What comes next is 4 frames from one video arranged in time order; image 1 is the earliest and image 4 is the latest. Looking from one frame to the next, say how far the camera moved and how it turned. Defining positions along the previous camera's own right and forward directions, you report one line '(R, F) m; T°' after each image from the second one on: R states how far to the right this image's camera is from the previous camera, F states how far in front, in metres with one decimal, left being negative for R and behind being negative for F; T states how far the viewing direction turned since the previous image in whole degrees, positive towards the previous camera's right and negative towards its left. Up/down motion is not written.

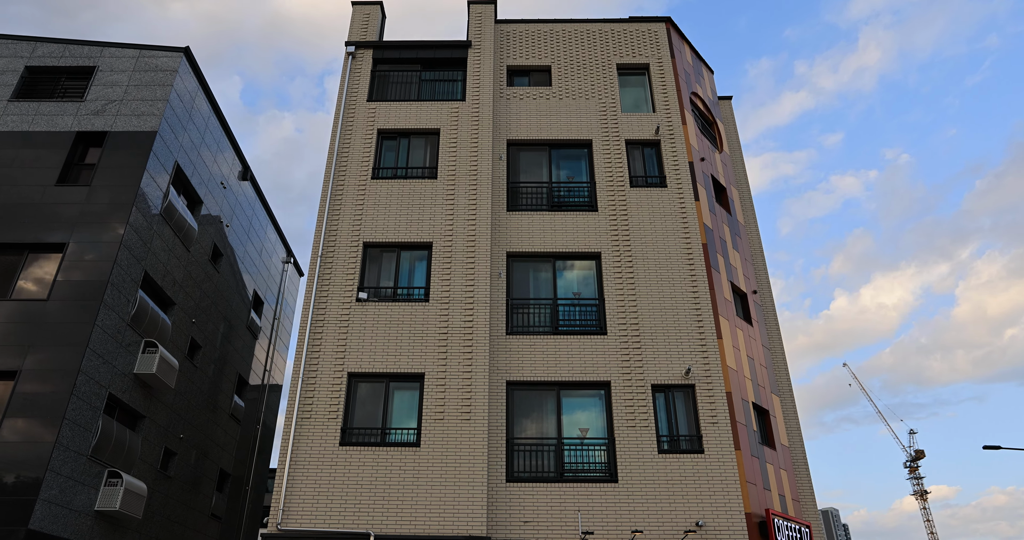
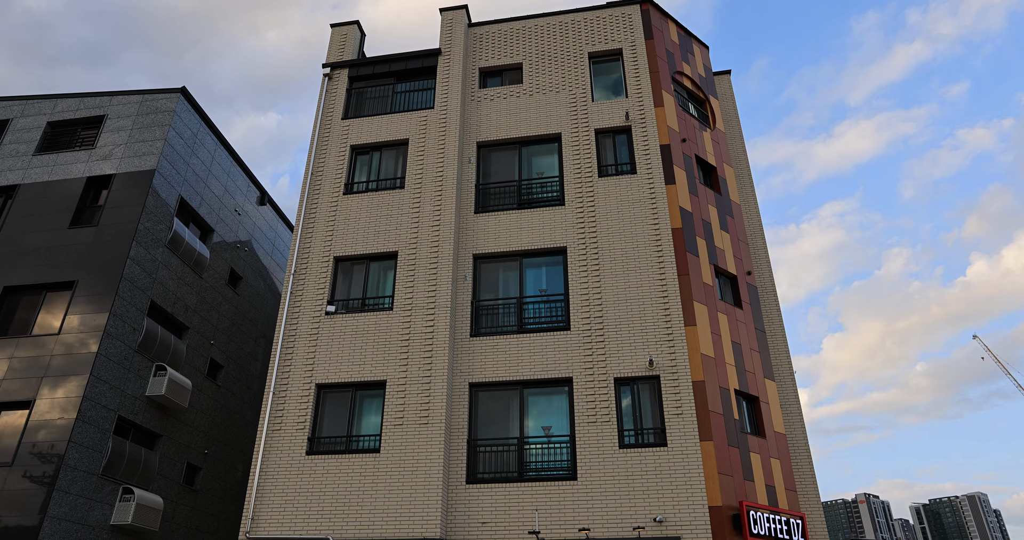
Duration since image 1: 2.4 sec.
(+3.4, +0.3) m; -8°
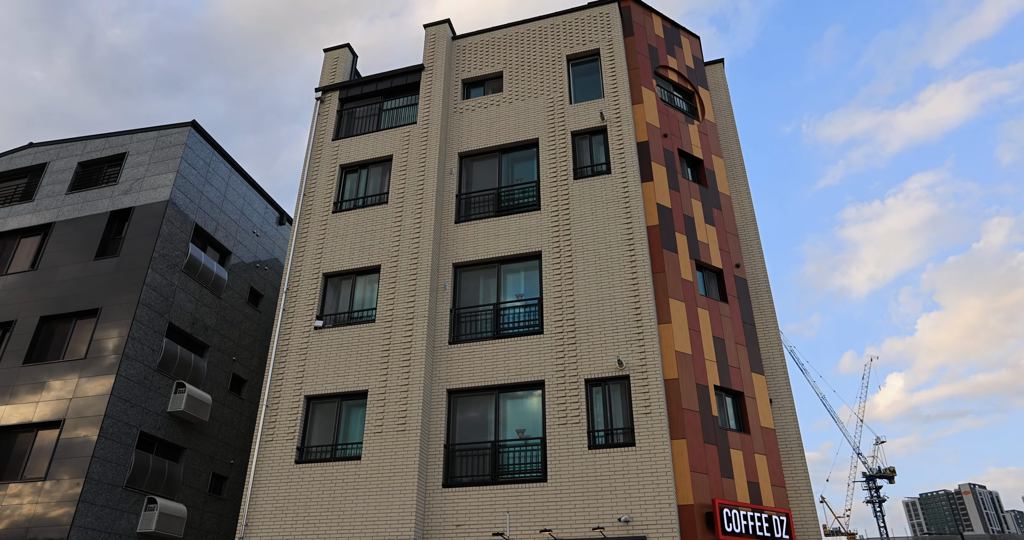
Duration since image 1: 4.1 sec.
(+2.5, -0.2) m; -6°
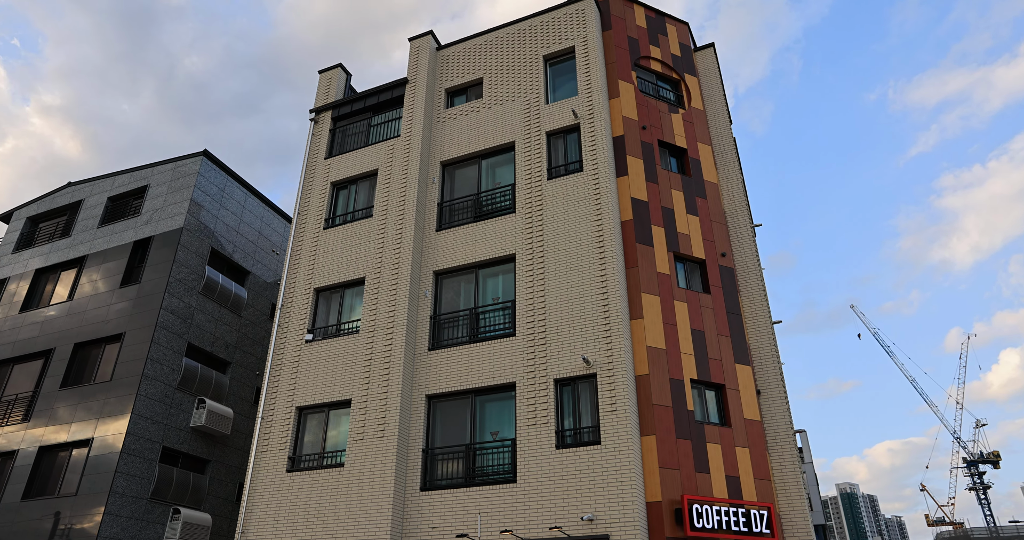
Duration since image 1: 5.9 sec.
(+2.7, 0.0) m; -6°
